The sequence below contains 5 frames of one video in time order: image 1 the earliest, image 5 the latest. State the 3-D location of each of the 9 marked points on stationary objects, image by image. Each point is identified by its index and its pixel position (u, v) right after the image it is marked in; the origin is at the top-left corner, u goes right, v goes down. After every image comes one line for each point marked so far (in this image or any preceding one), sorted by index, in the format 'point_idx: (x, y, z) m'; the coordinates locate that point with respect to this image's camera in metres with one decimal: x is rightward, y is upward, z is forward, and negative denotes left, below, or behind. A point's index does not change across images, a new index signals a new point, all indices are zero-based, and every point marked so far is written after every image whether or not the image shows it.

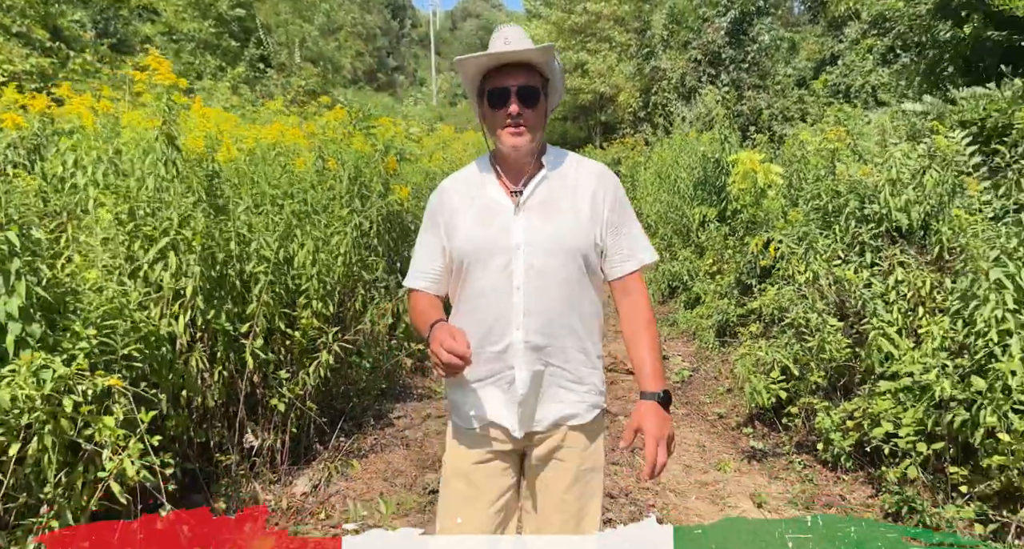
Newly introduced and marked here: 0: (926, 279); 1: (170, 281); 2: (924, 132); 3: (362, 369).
0: (+2.2, 0.0, +3.3) m
1: (-1.4, 0.0, +2.5) m
2: (+3.3, +1.2, +5.1) m
3: (-0.9, -0.6, +3.8) m
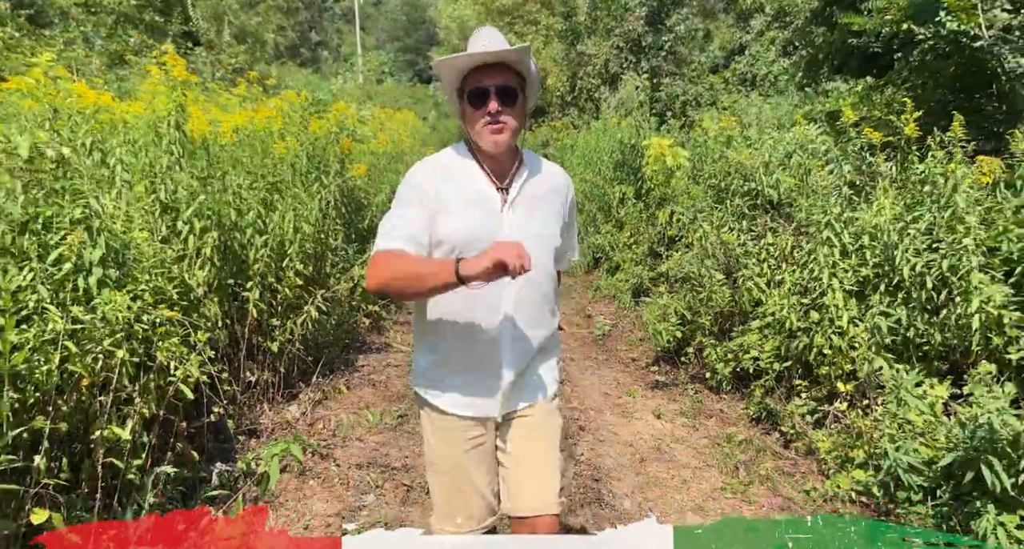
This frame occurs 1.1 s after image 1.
0: (+1.9, +0.2, +4.3) m
1: (-1.6, +0.2, +3.1) m
2: (+2.7, +1.5, +6.1) m
3: (-1.3, -0.4, +4.5) m
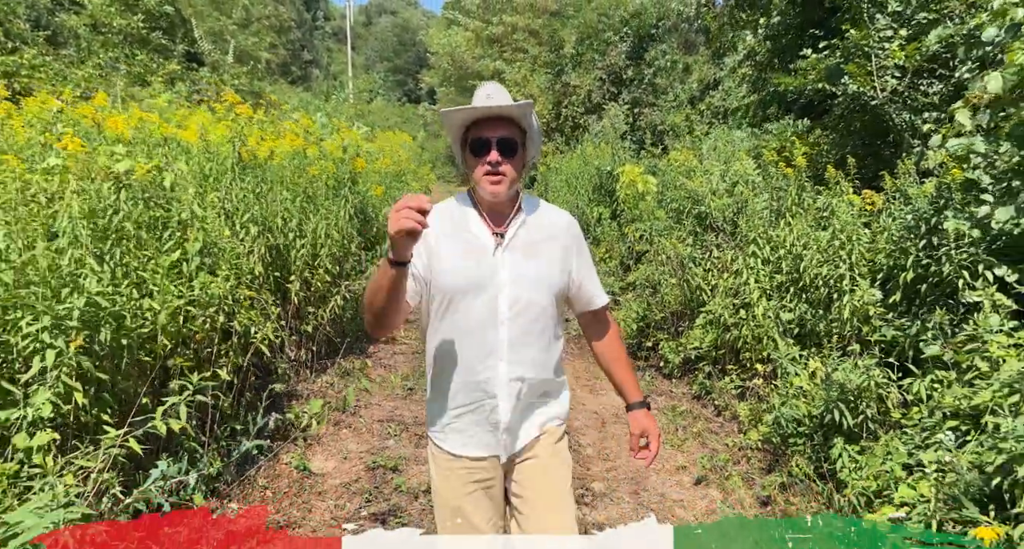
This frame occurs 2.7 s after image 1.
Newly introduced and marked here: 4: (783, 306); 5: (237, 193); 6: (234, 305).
0: (+1.8, +0.2, +5.3) m
1: (-1.7, +0.2, +4.1) m
2: (+2.6, +1.4, +7.2) m
3: (-1.4, -0.4, +5.4) m
4: (+1.9, -0.2, +4.4) m
5: (-1.8, +0.5, +4.2) m
6: (-1.5, -0.2, +3.5) m
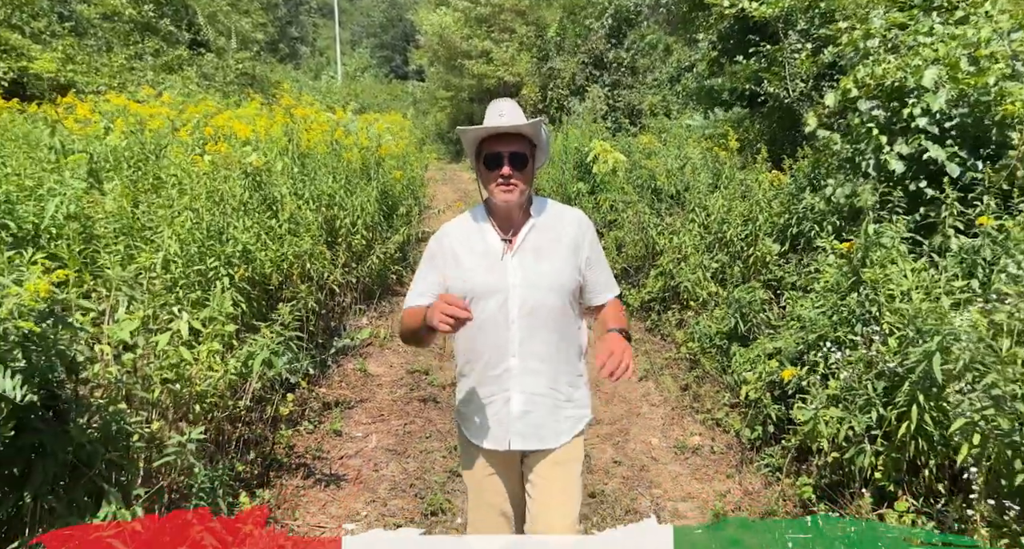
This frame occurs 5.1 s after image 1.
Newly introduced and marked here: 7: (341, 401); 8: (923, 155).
0: (+1.7, +0.6, +6.8) m
1: (-1.7, +0.5, +5.5) m
2: (+2.5, +1.9, +8.7) m
3: (-1.4, 0.0, +6.9) m
4: (+1.8, +0.2, +5.9) m
5: (-1.9, +0.8, +5.6) m
6: (-1.5, +0.1, +5.0) m
7: (-1.2, -0.9, +4.5) m
8: (+2.6, +0.8, +4.0) m
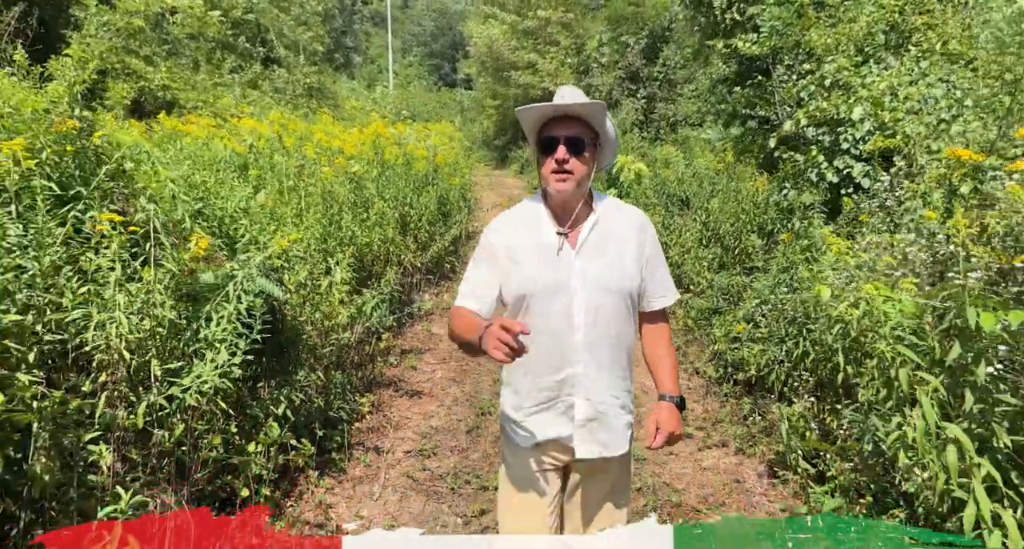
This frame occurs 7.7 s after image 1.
0: (+2.2, +0.7, +8.2) m
1: (-1.3, +0.7, +7.1) m
2: (+3.1, +2.0, +10.0) m
3: (-1.0, +0.2, +8.5) m
4: (+2.2, +0.3, +7.3) m
5: (-1.5, +1.0, +7.3) m
6: (-1.2, +0.3, +6.6) m
7: (-0.9, -0.7, +6.1) m
8: (+2.8, +0.9, +5.4) m
